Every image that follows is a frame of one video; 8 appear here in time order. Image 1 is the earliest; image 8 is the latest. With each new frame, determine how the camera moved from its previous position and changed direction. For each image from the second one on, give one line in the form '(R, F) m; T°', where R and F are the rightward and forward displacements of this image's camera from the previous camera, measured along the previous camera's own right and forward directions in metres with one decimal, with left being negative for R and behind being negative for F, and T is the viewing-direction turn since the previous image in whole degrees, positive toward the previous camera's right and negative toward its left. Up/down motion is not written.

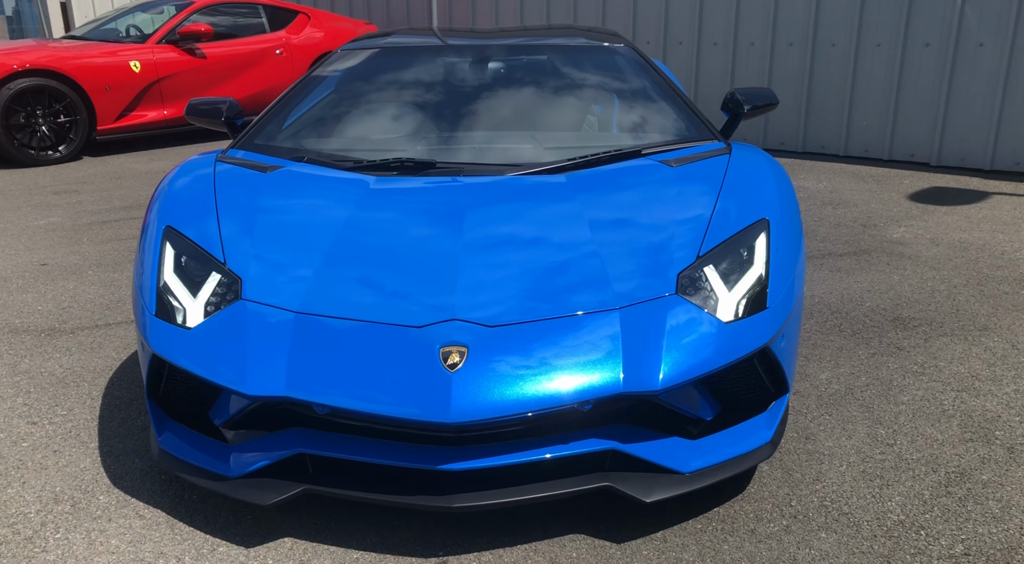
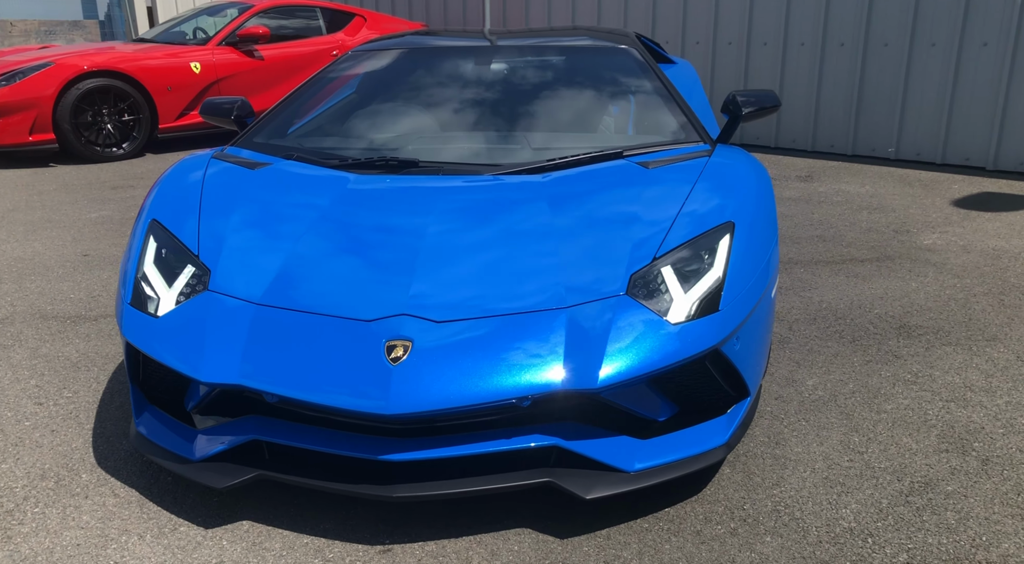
(+0.3, 0.0) m; -5°
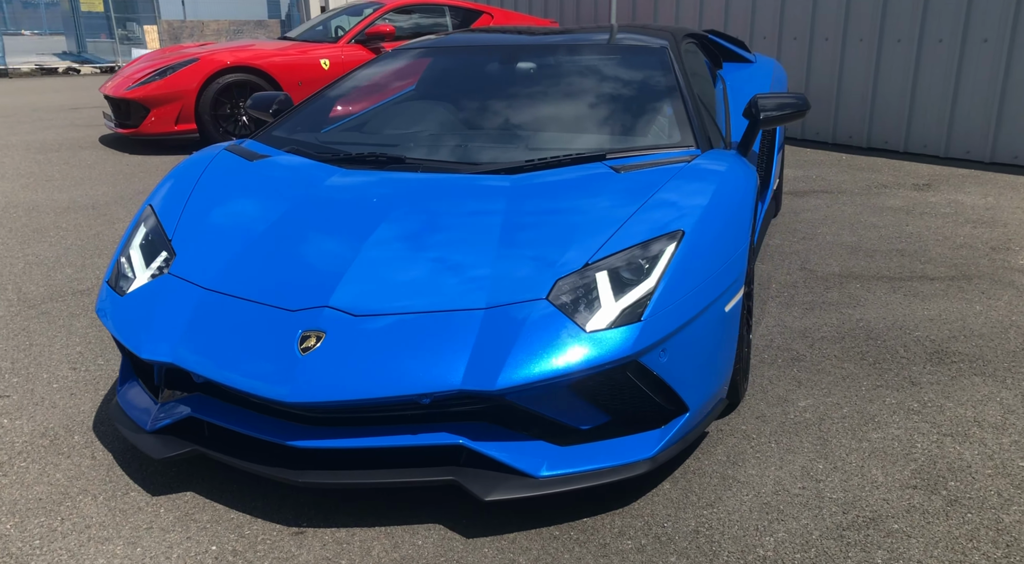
(+0.6, 0.0) m; -10°
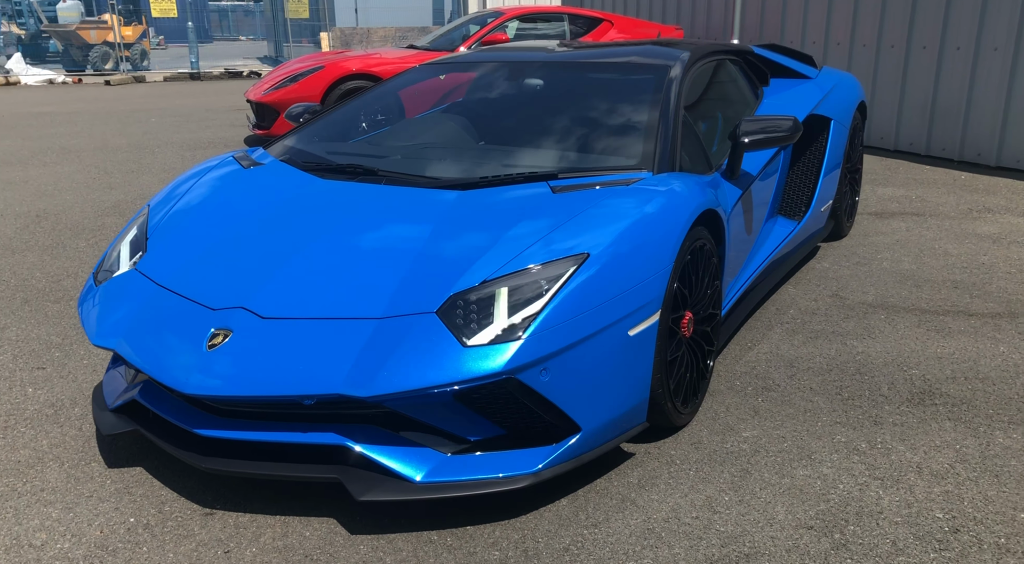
(+0.7, 0.0) m; -10°
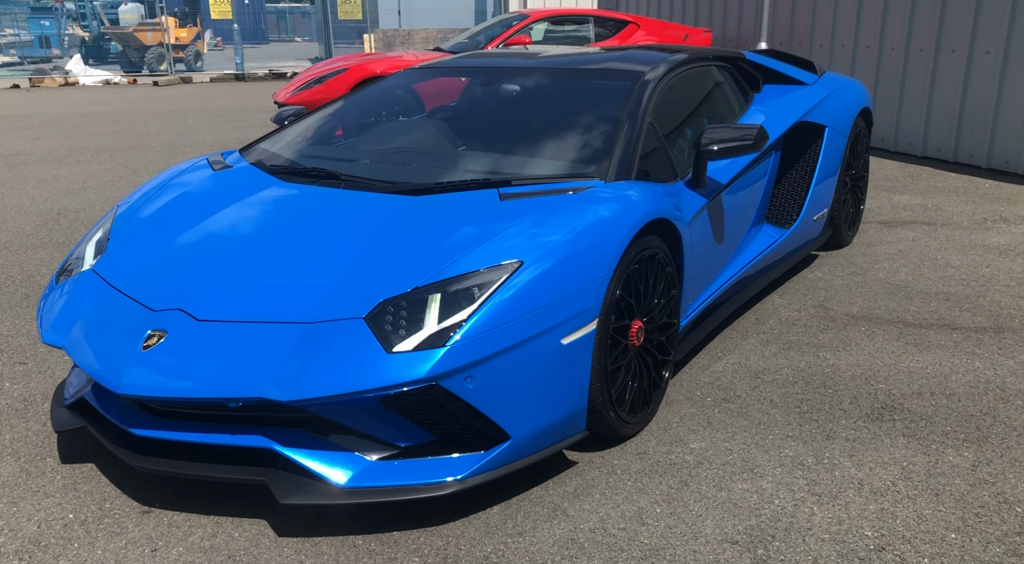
(+0.3, 0.0) m; -3°
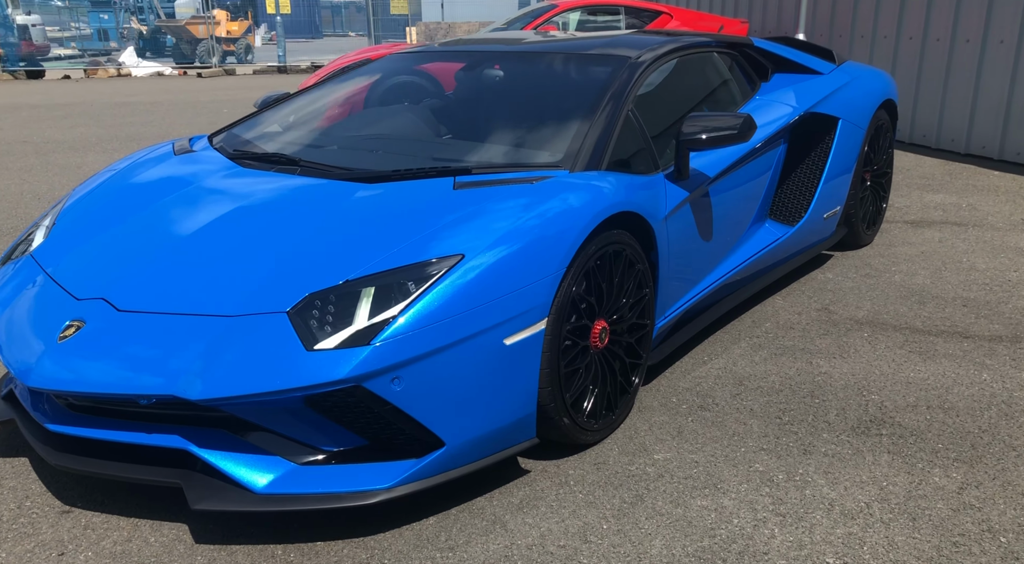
(+0.3, +0.2) m; -3°
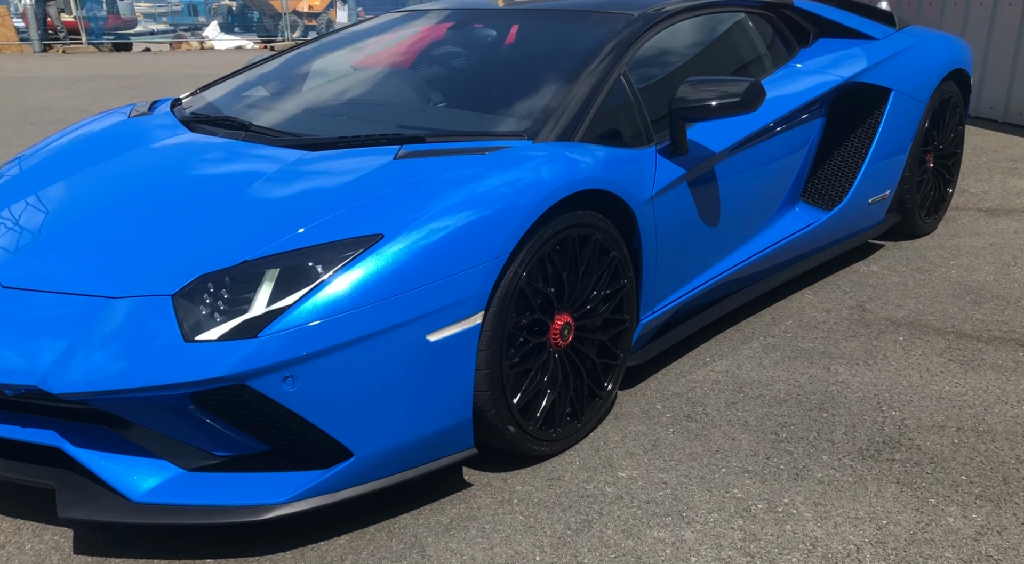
(+0.3, +0.3) m; -5°
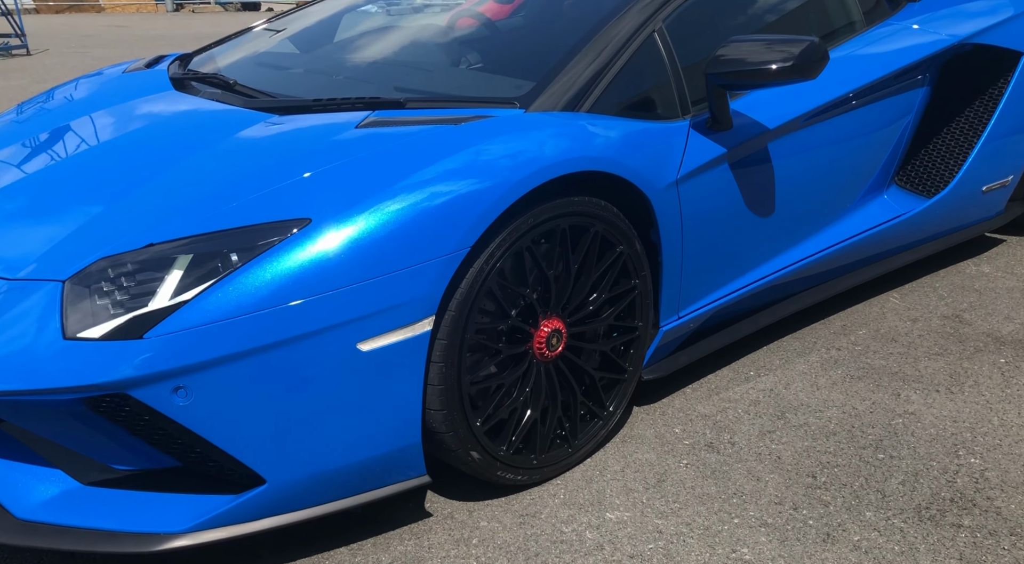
(+0.3, +0.4) m; -8°
